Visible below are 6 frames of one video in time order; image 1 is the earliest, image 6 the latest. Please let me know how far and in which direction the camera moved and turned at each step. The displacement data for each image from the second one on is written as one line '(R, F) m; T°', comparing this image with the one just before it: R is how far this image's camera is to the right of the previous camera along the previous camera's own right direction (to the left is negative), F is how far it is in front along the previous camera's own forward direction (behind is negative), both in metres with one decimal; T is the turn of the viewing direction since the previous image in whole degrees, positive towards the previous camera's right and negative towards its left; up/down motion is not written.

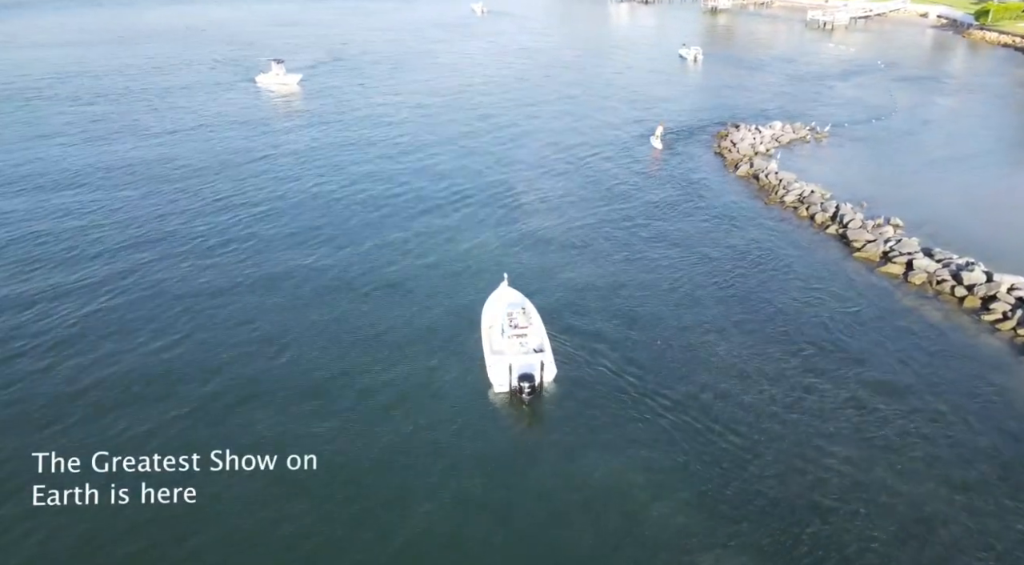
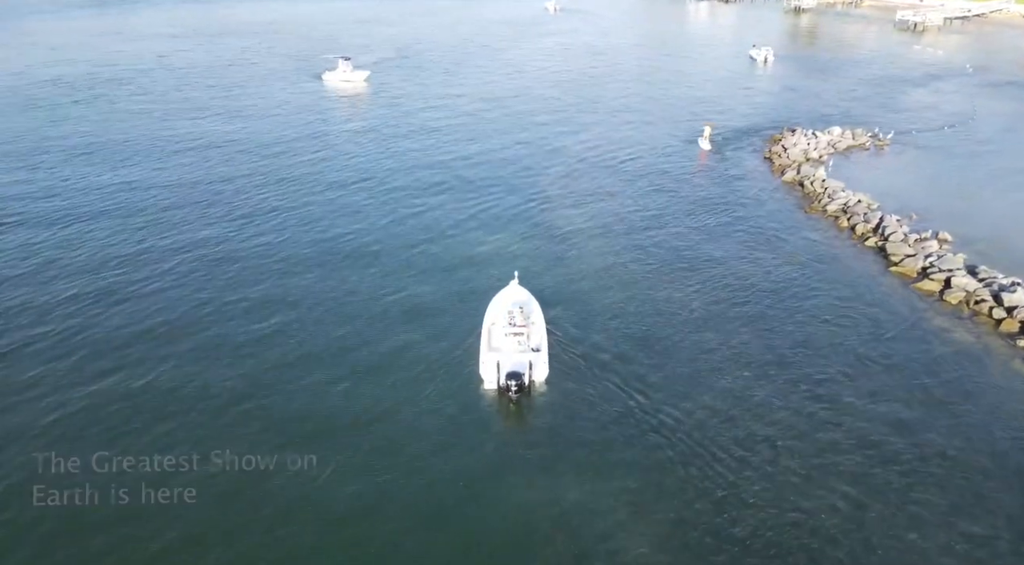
(+6.3, -0.2) m; -7°
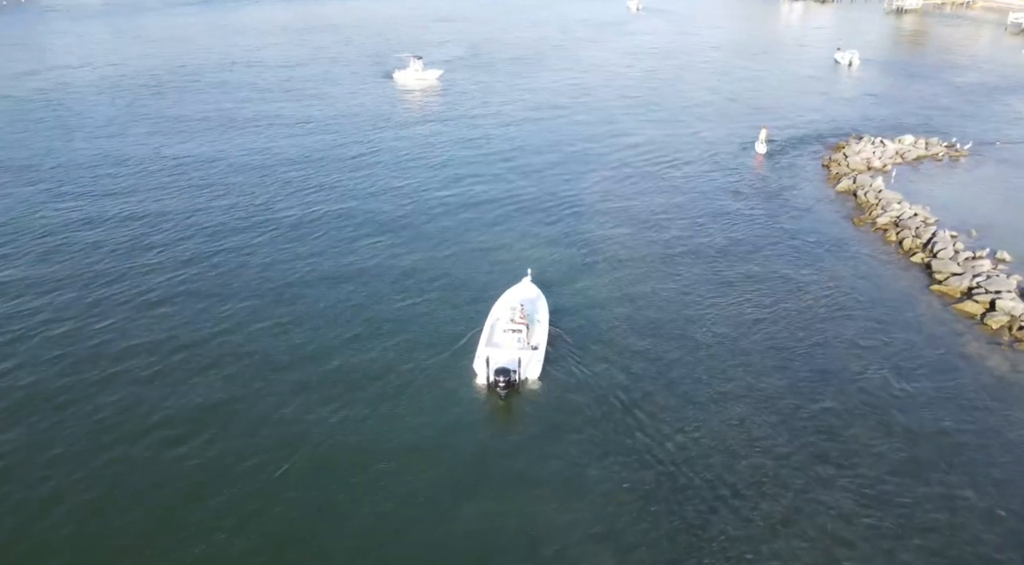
(+7.1, +0.2) m; -8°
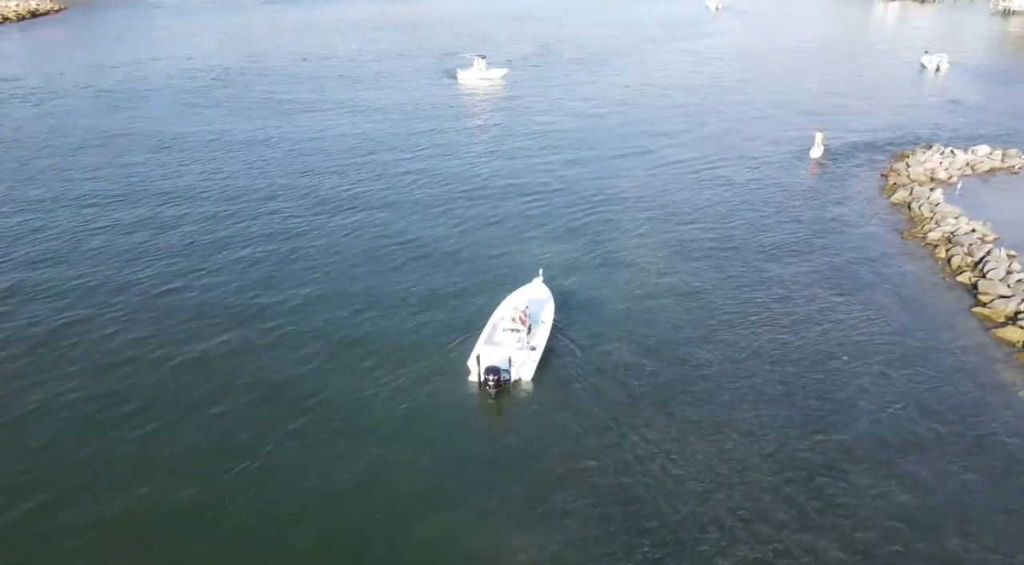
(+6.6, +0.8) m; -8°
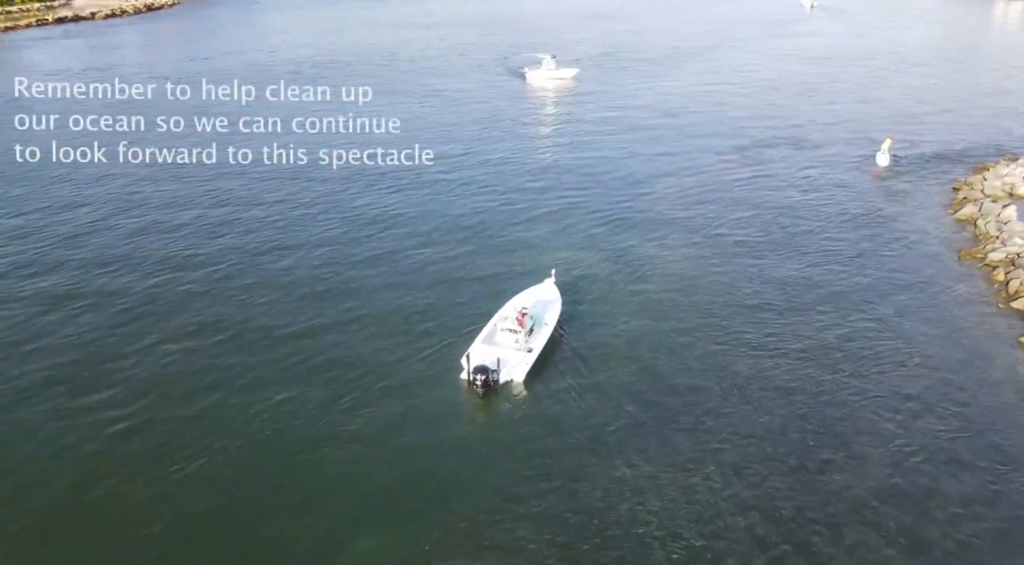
(+7.2, +1.5) m; -9°
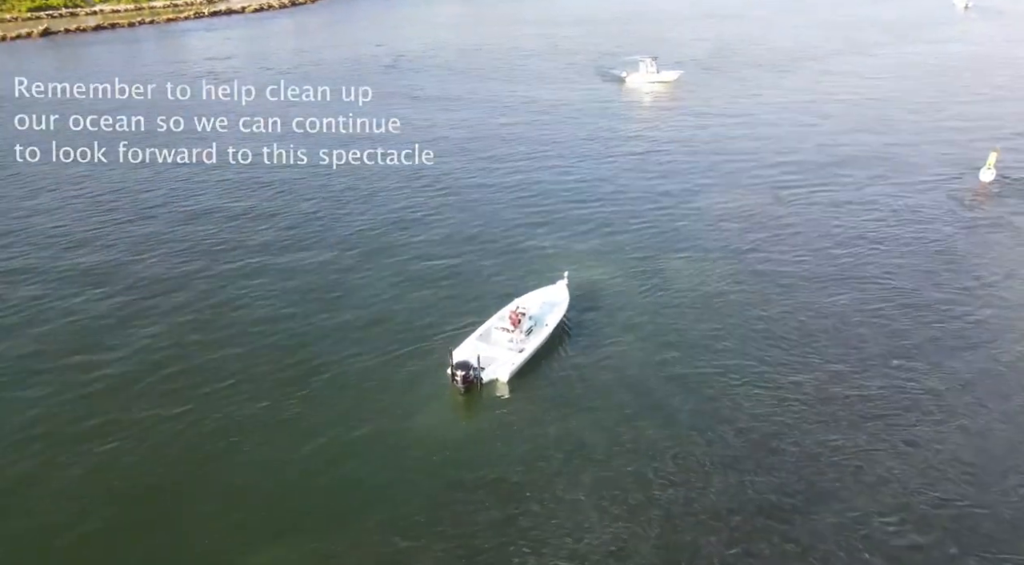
(+9.8, +2.7) m; -12°
